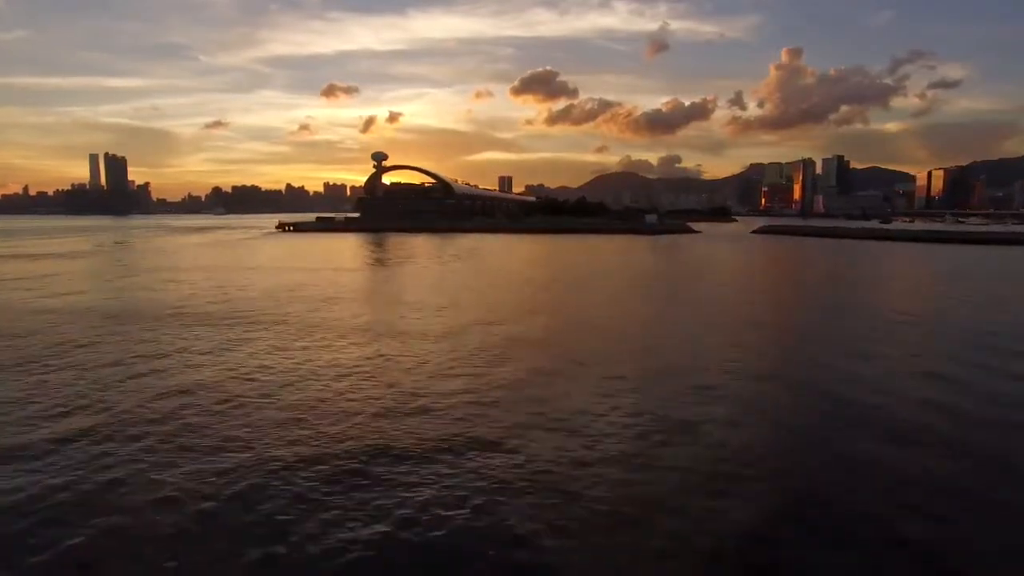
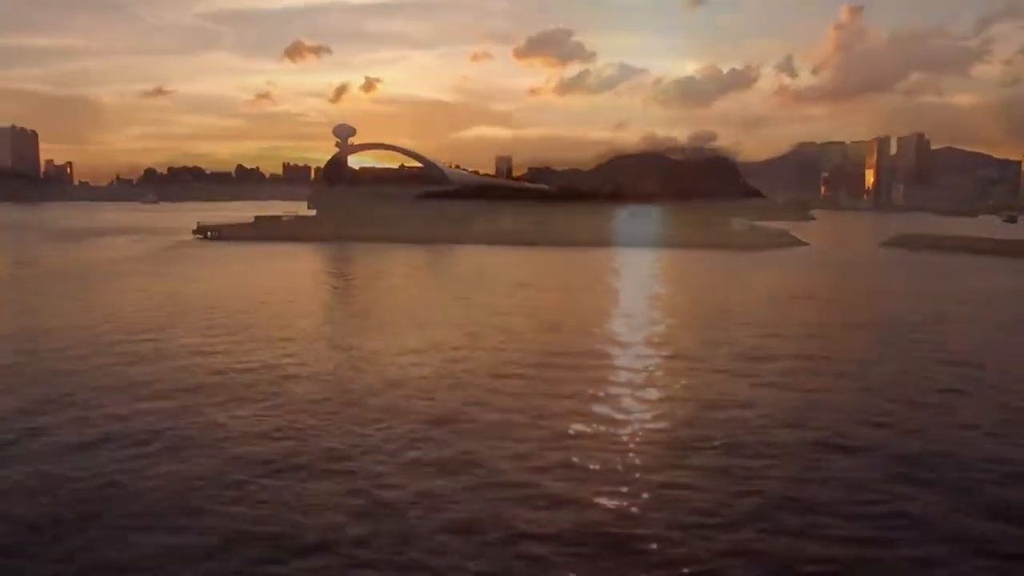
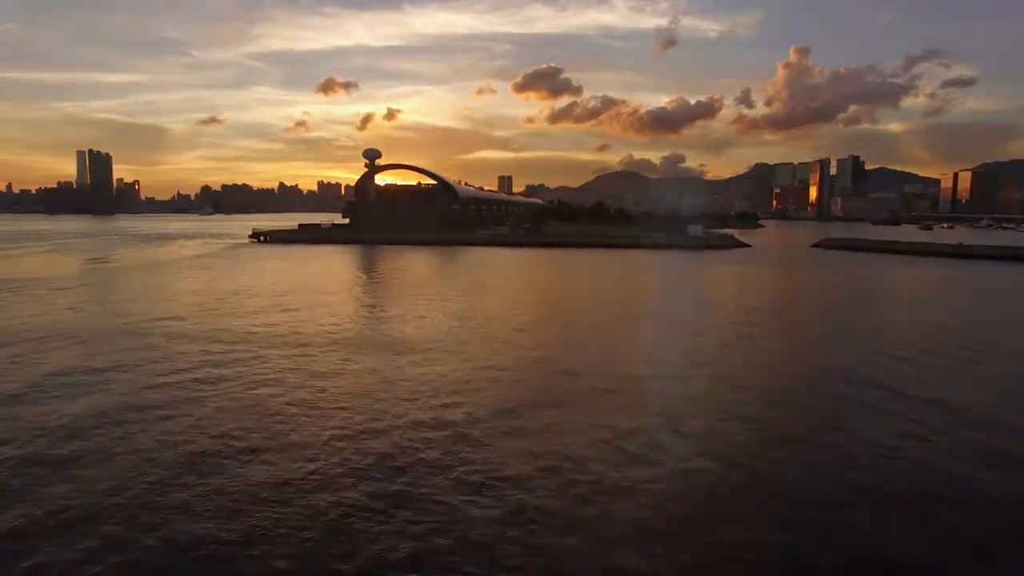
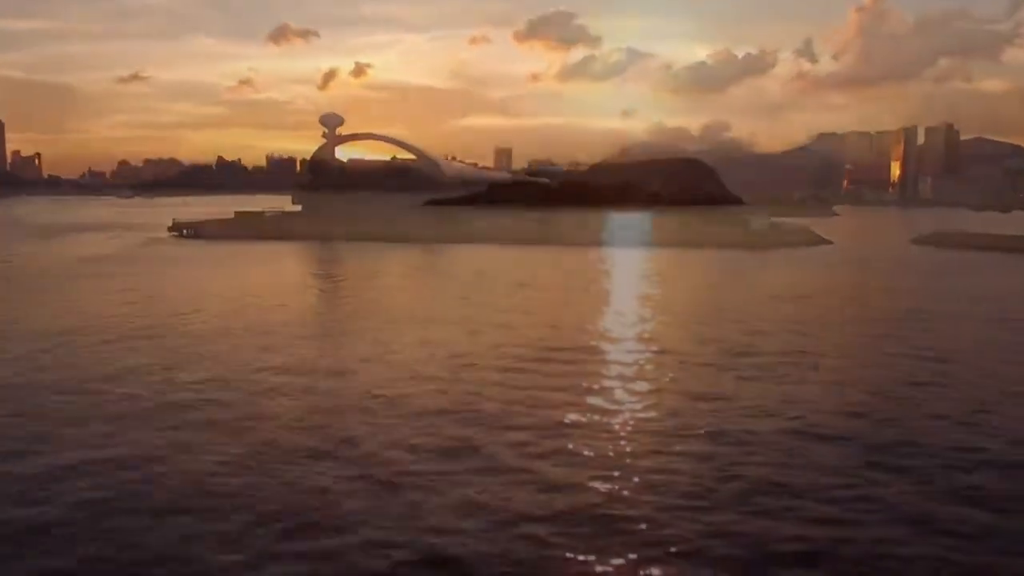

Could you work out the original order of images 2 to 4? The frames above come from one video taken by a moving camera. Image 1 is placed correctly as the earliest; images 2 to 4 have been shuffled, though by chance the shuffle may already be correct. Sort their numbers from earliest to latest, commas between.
3, 2, 4
